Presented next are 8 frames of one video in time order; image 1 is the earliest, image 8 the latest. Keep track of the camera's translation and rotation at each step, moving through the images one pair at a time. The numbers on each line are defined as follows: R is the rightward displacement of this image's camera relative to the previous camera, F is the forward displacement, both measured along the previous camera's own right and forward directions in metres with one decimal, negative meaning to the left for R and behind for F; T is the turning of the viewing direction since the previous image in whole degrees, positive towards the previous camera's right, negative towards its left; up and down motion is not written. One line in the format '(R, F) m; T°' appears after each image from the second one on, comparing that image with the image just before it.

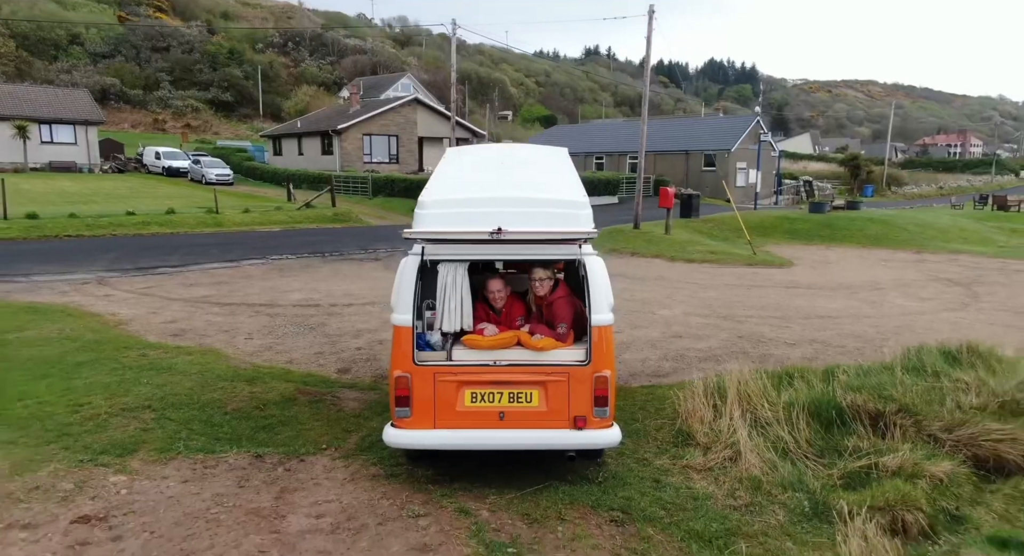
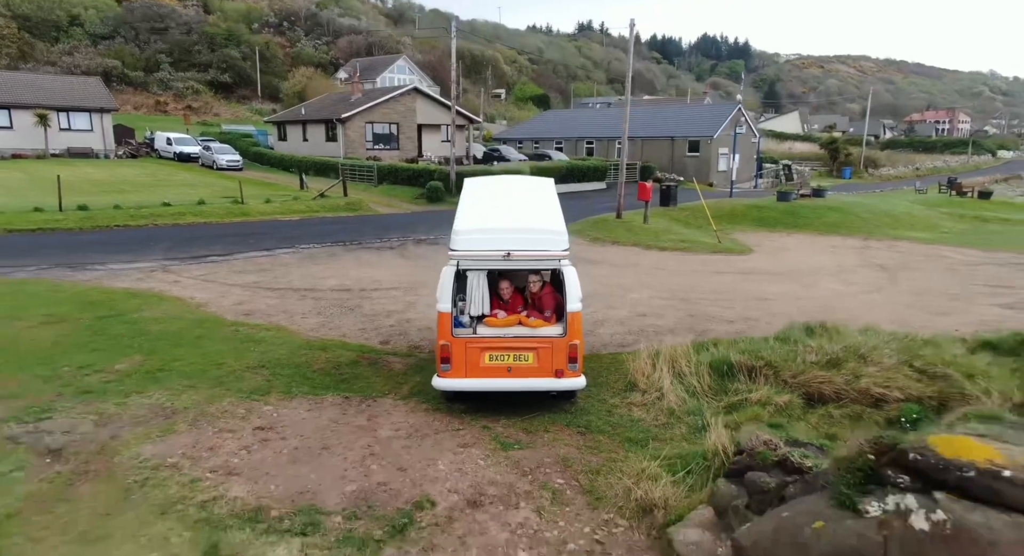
(-0.1, -1.4) m; +1°
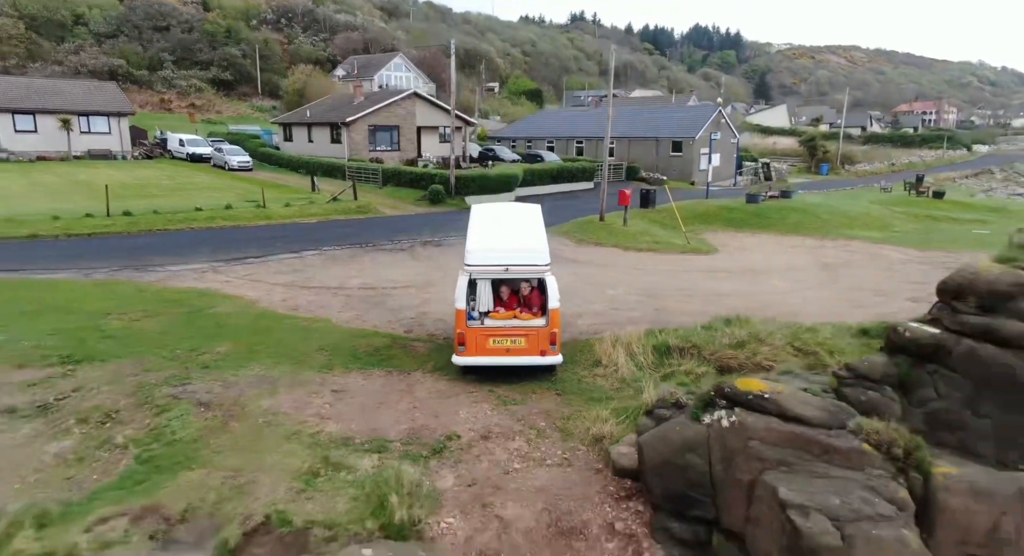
(0.0, -1.6) m; +1°
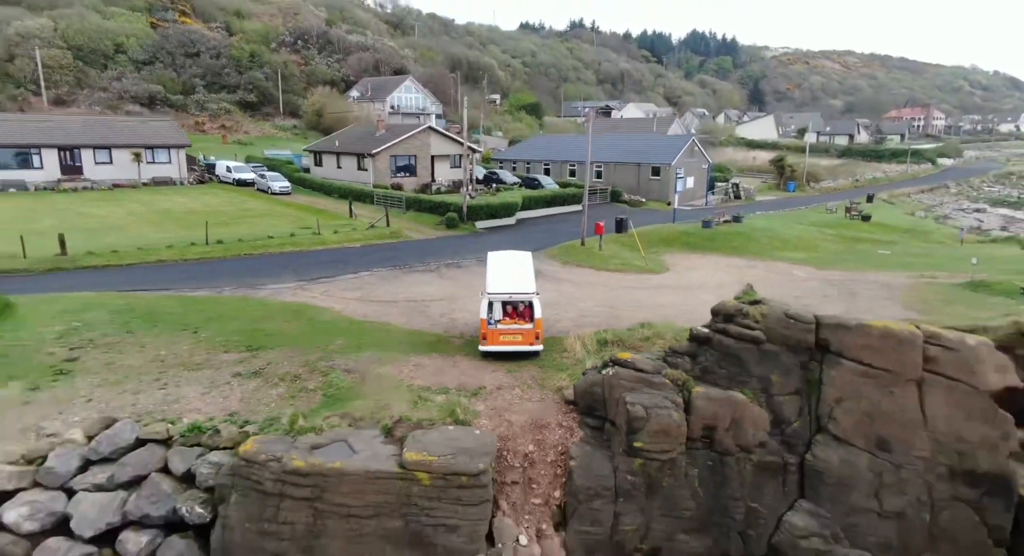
(0.0, -4.1) m; 0°
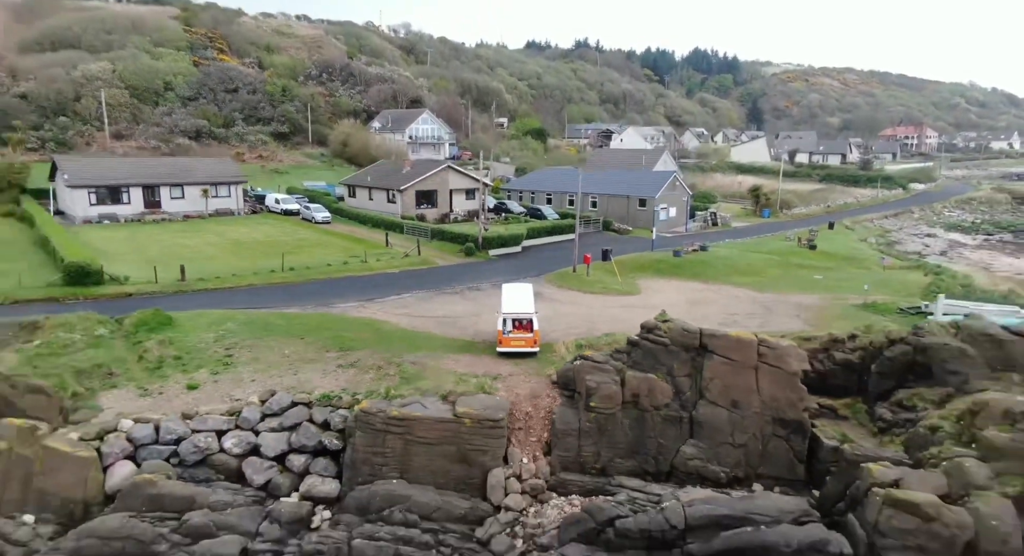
(0.0, -4.8) m; -1°
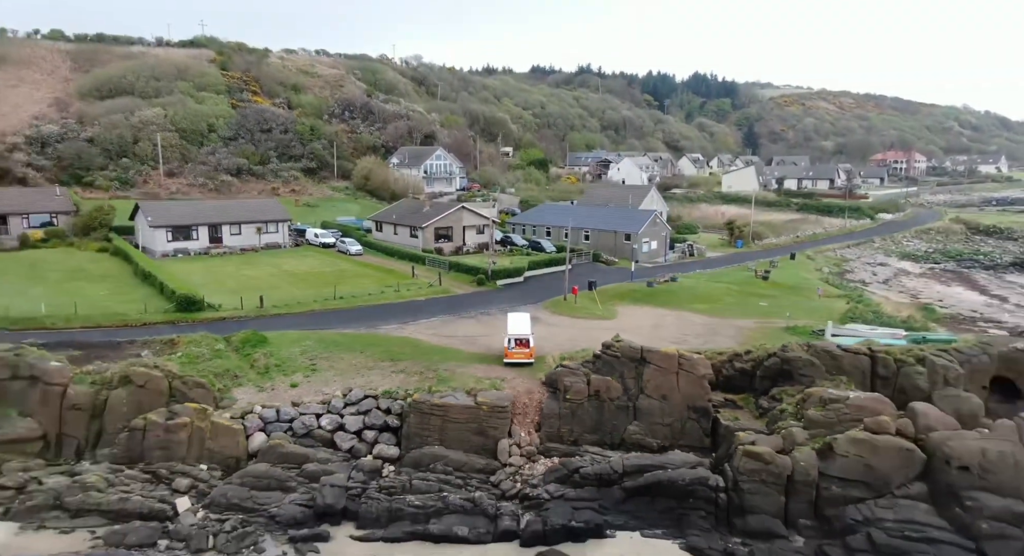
(+0.1, -5.7) m; 0°
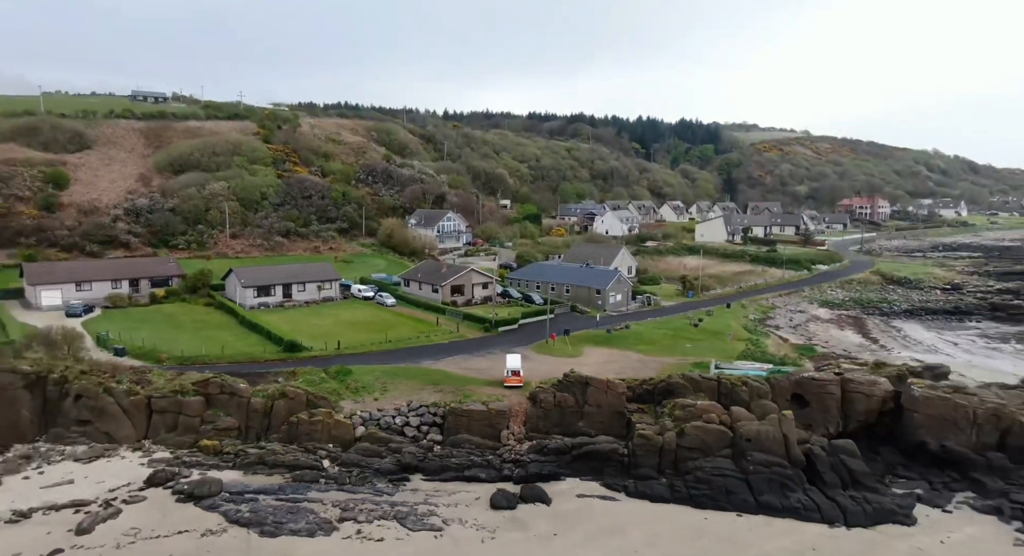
(0.0, -11.9) m; 0°
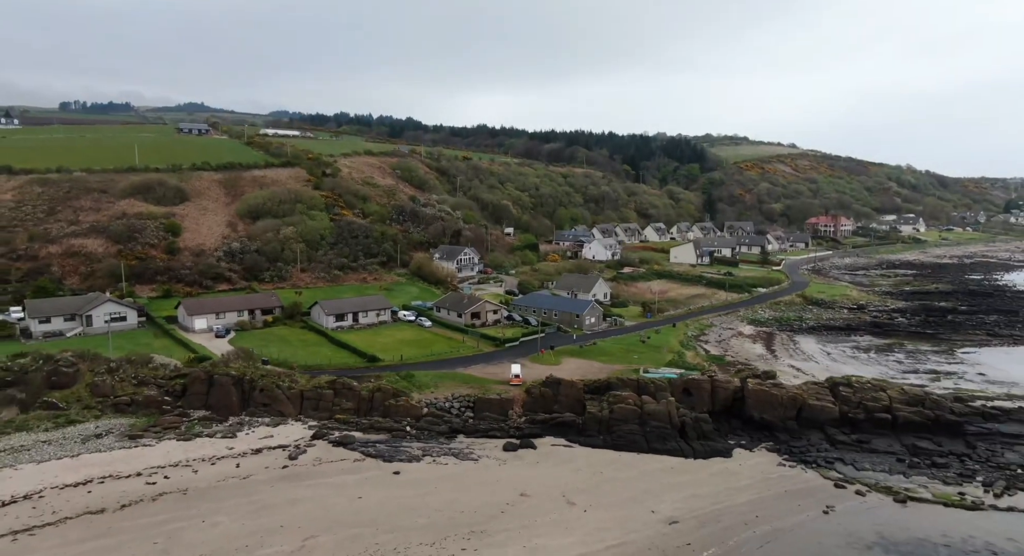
(0.0, -19.1) m; 0°
